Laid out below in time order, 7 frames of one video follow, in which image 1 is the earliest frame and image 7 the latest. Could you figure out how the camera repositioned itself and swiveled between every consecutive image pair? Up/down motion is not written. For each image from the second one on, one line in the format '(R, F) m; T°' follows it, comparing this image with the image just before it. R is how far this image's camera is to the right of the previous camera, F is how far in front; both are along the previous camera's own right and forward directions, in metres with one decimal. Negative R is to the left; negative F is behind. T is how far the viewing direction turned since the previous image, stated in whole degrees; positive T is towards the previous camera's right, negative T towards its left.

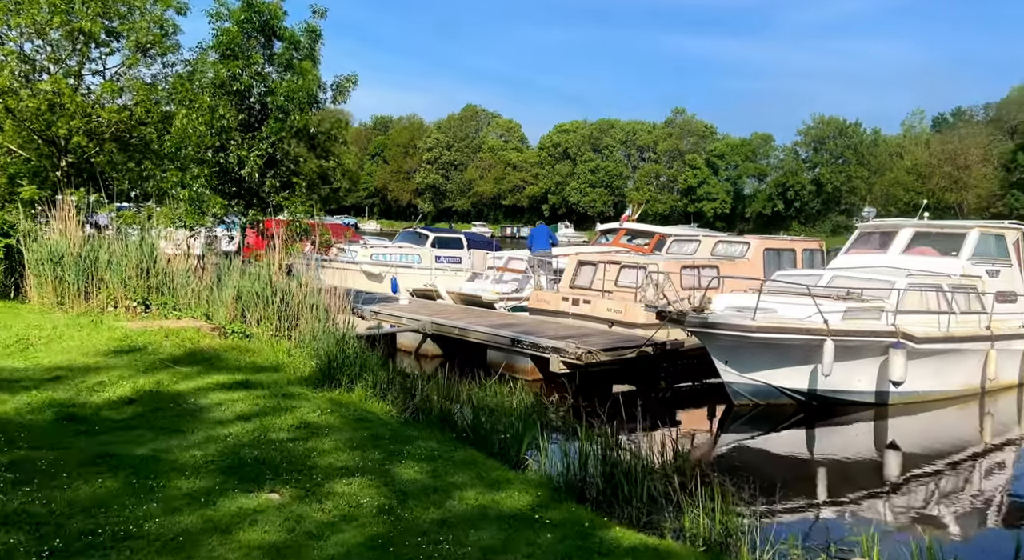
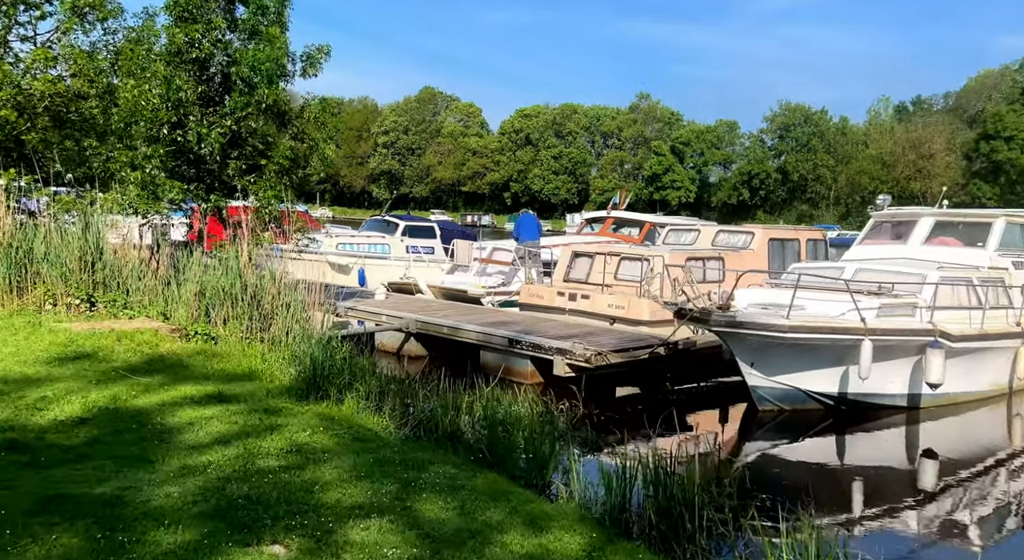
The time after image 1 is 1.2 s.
(-0.7, +1.4) m; +3°
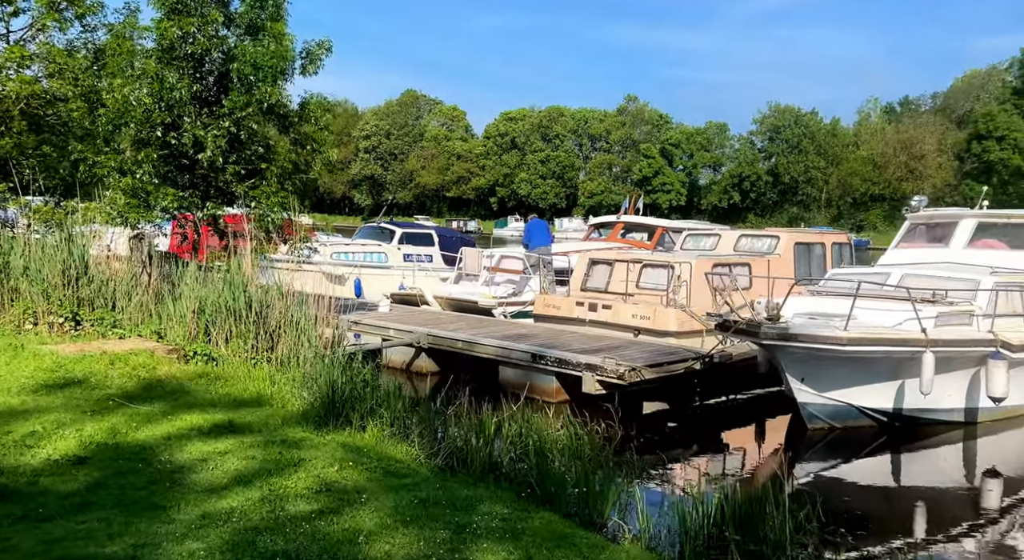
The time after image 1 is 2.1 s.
(-0.6, +0.9) m; +2°
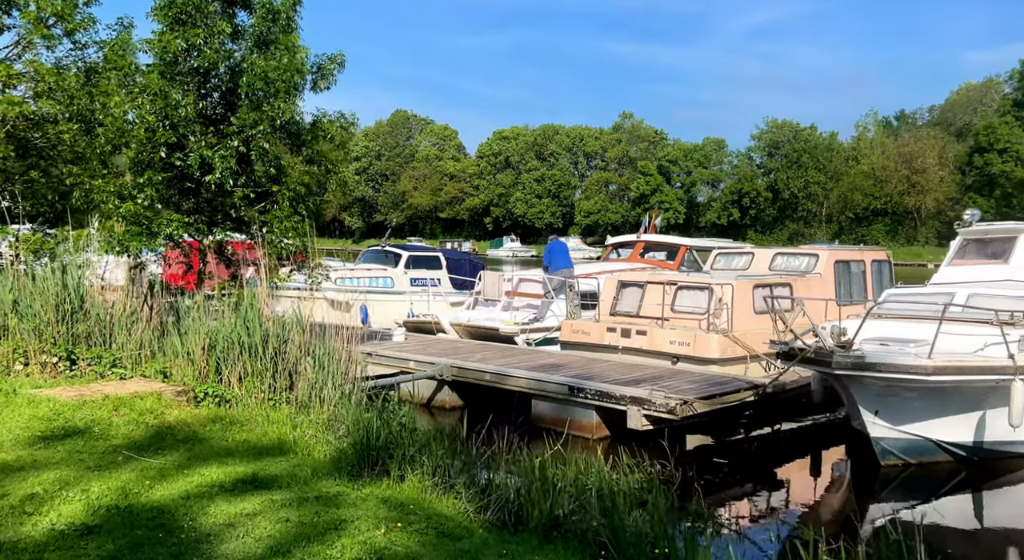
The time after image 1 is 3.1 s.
(-0.6, +0.9) m; +1°
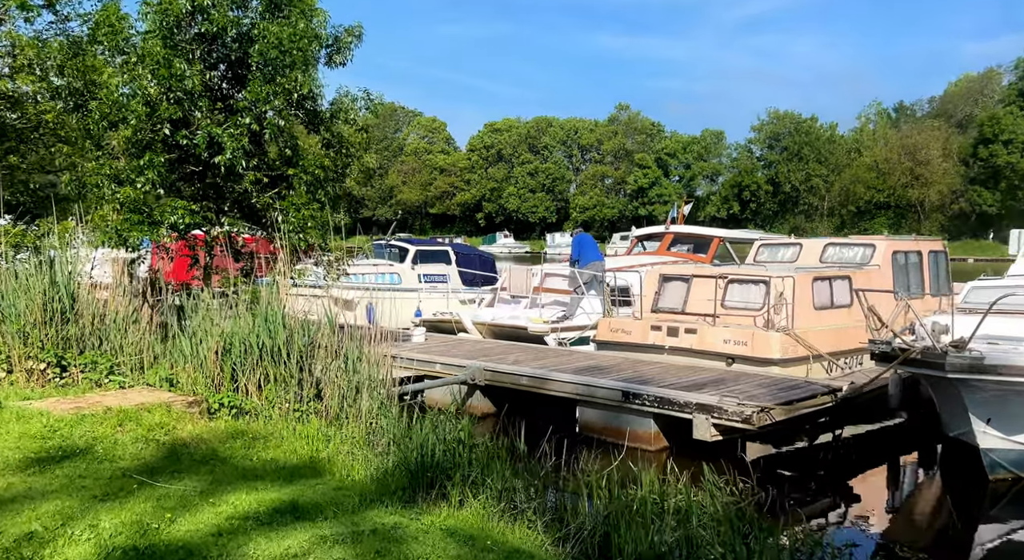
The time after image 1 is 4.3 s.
(-0.8, +1.2) m; +2°
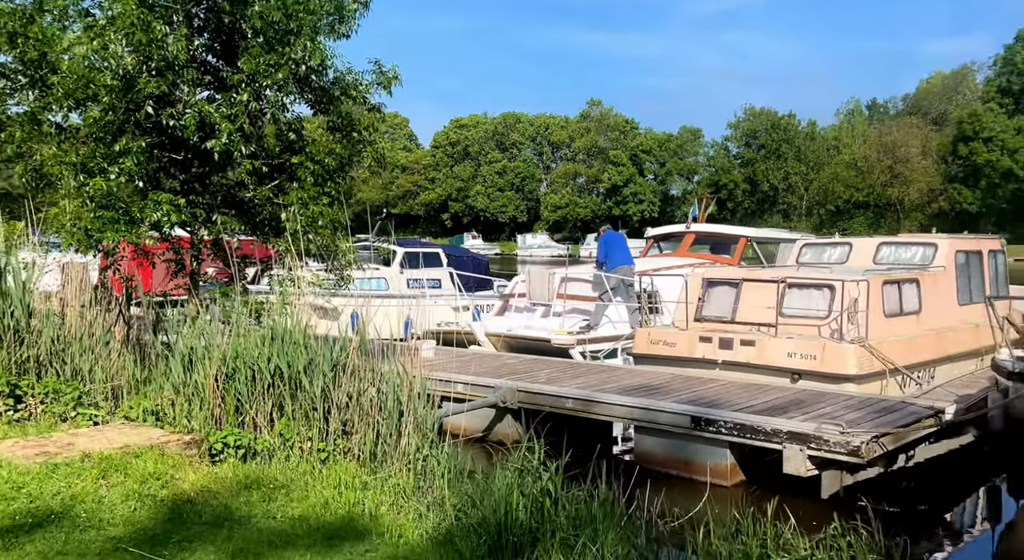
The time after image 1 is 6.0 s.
(-0.9, +1.5) m; +3°
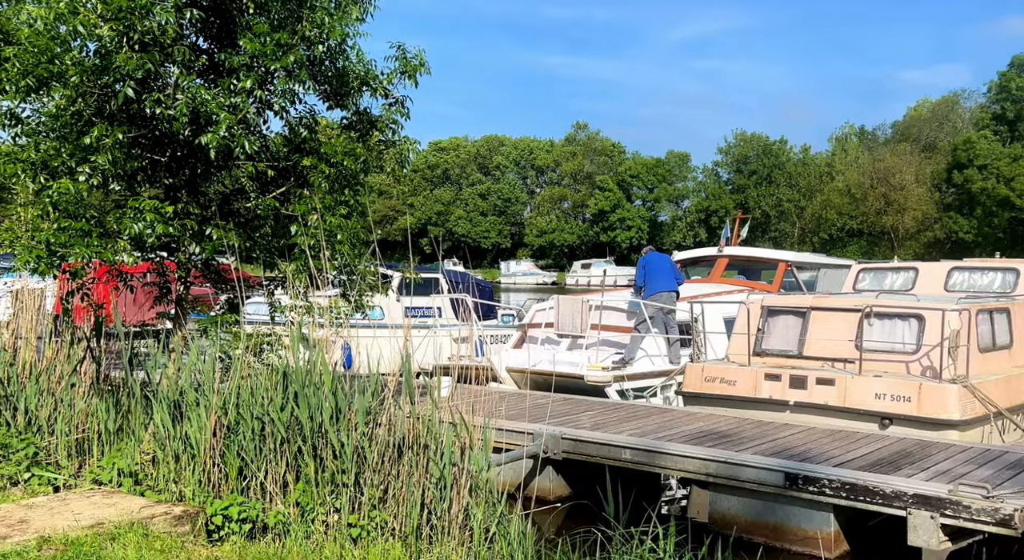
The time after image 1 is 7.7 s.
(-0.7, +1.5) m; +2°
